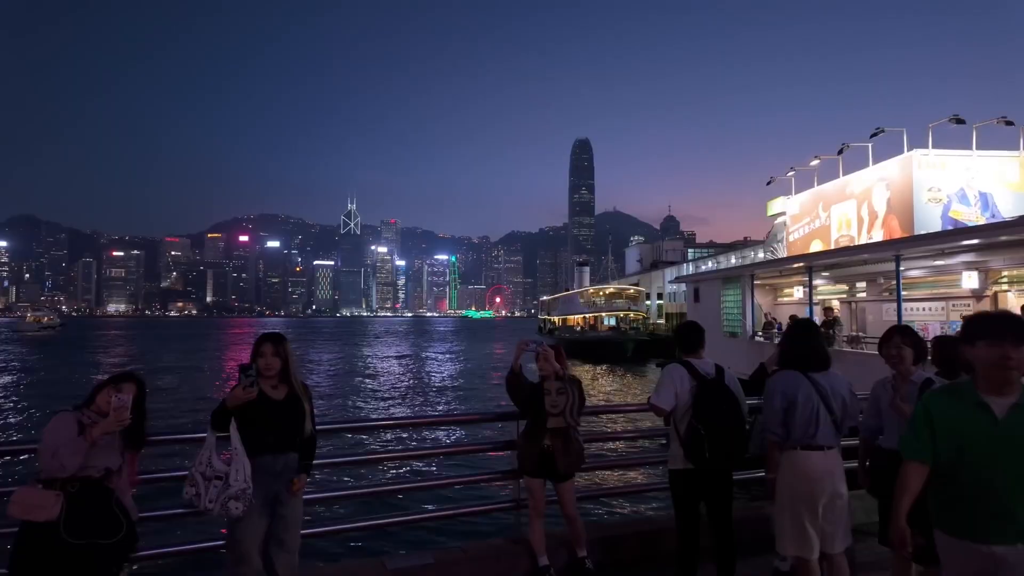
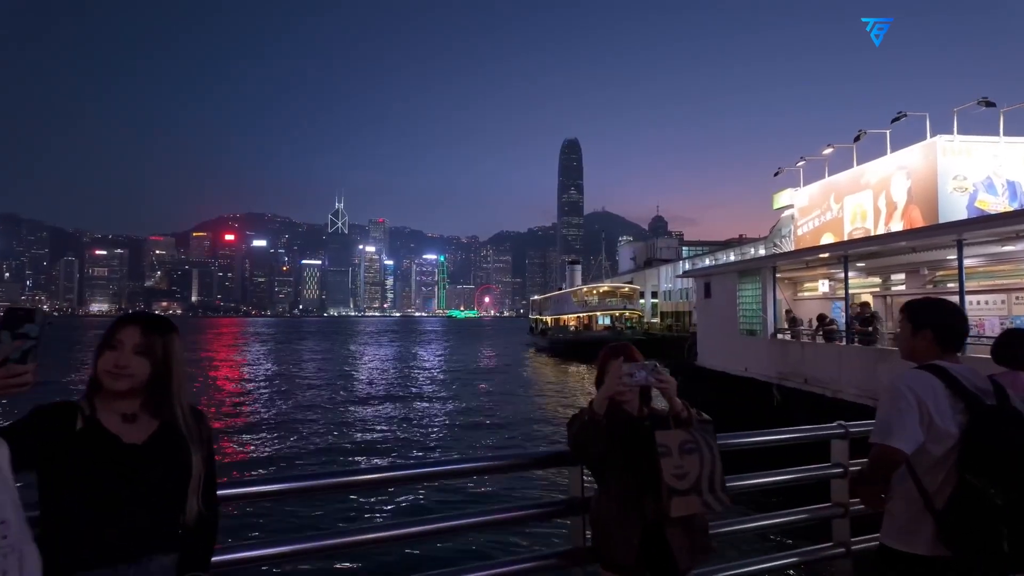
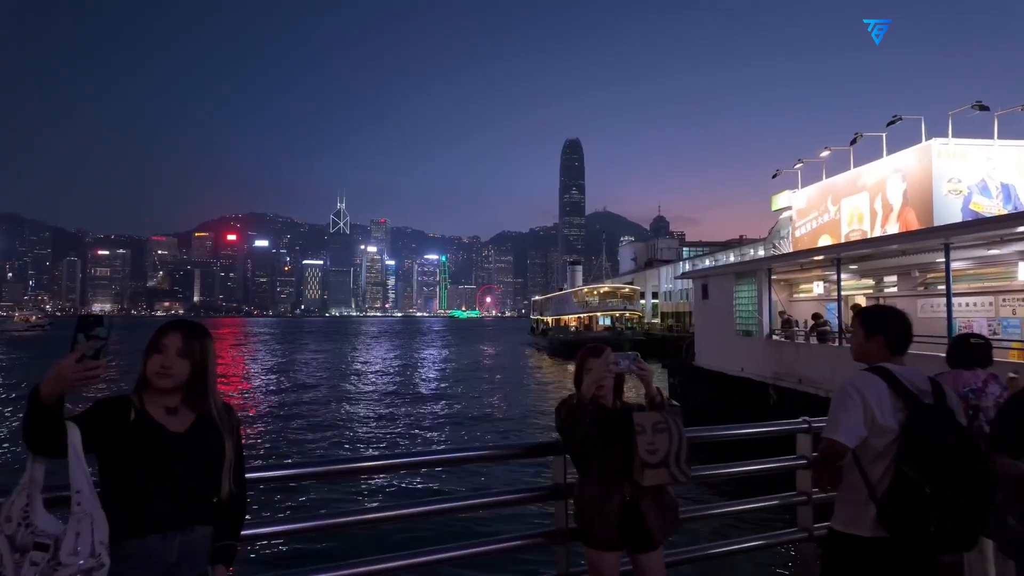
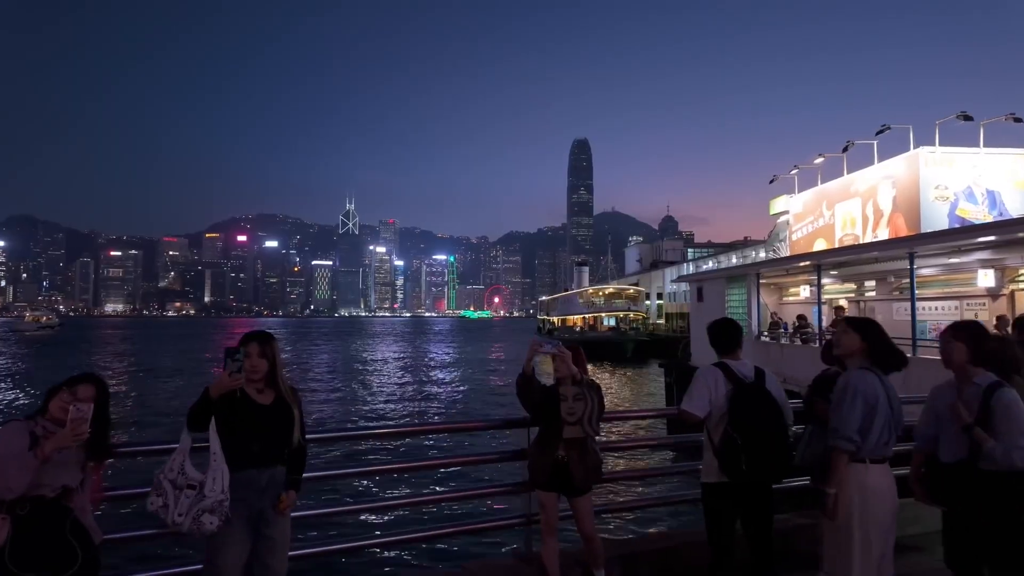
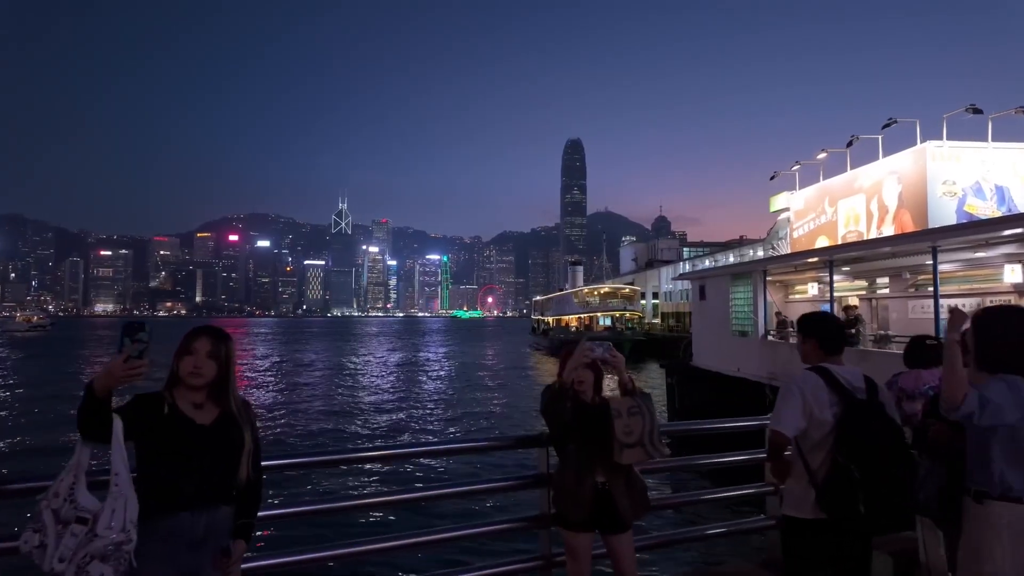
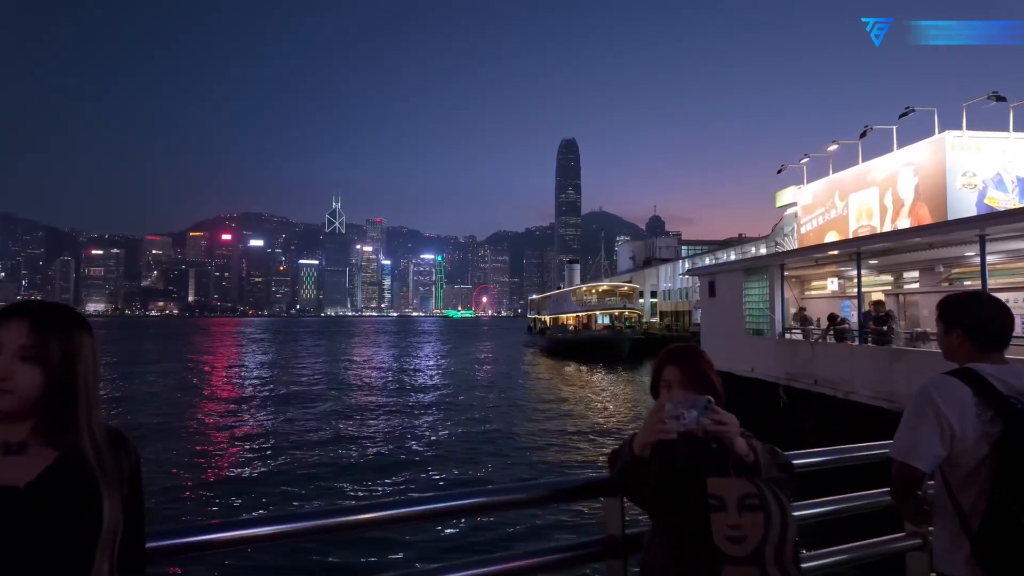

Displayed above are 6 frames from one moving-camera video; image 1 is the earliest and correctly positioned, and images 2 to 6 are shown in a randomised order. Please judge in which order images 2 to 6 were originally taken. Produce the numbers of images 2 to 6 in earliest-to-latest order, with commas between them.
4, 5, 3, 2, 6
